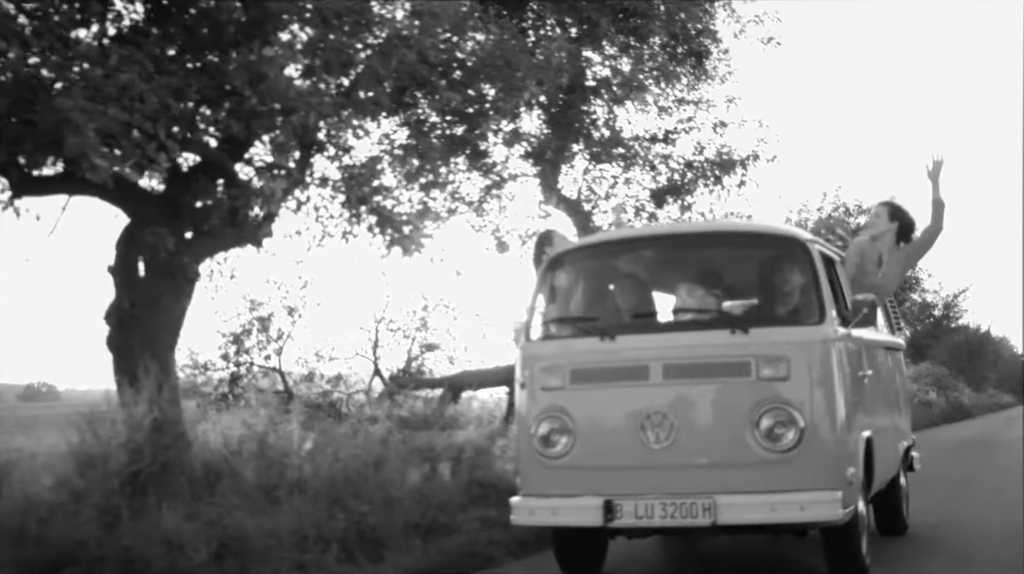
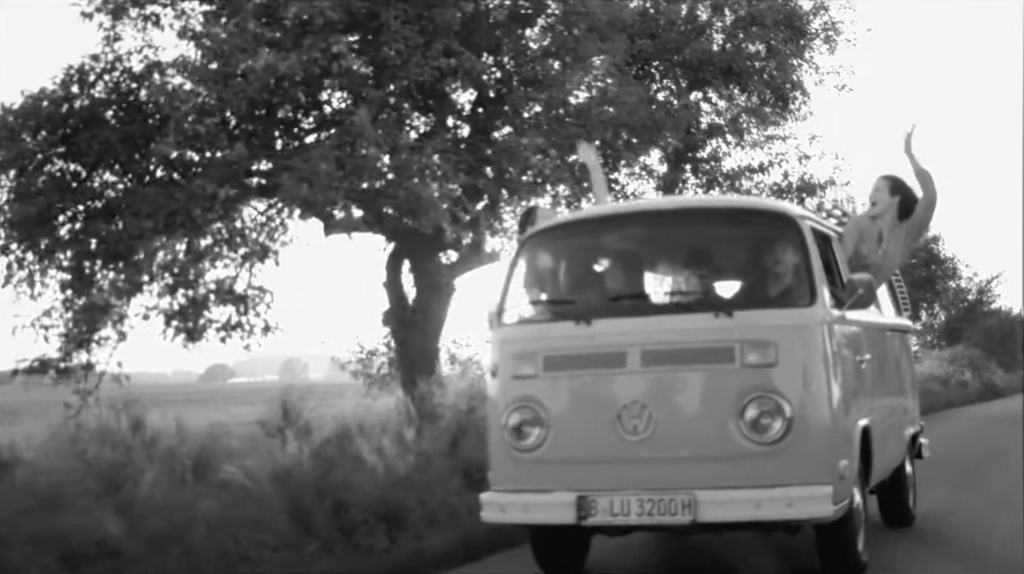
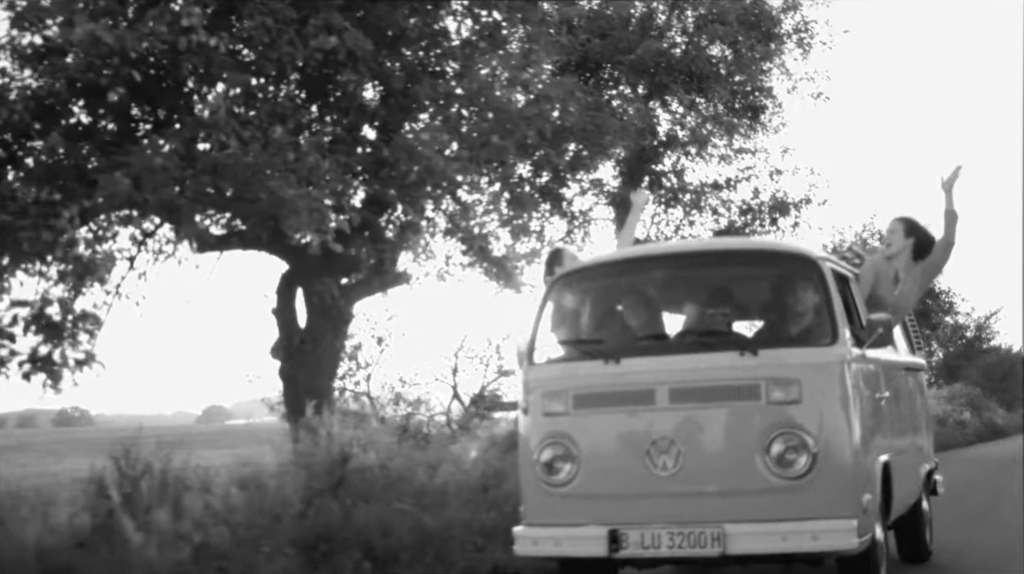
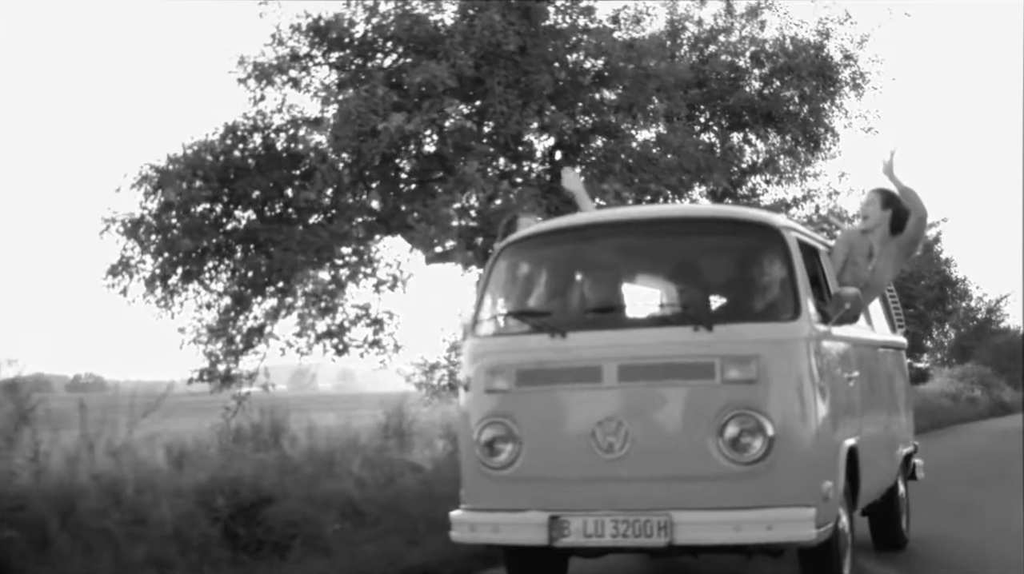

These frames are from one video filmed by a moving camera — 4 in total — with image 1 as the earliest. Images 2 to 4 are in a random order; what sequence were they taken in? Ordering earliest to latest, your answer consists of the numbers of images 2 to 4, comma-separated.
3, 2, 4
